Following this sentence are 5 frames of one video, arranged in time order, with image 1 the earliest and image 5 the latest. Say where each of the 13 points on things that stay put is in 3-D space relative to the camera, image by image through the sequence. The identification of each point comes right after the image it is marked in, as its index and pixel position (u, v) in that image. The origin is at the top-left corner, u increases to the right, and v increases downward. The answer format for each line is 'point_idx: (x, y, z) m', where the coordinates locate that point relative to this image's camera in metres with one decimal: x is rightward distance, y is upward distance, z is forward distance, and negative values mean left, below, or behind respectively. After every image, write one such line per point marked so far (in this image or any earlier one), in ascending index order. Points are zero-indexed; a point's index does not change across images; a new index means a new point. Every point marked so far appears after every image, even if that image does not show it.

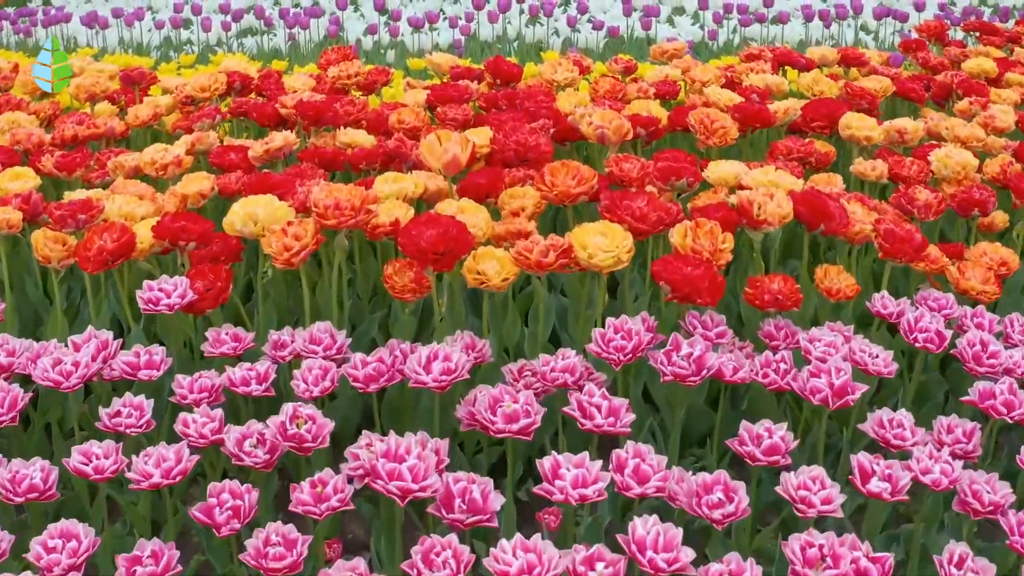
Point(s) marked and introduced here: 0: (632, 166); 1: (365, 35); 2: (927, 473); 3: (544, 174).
0: (+0.4, +0.4, +2.7) m
1: (-1.0, +1.7, +5.7) m
2: (+0.9, -0.4, +1.8) m
3: (+0.1, +0.3, +2.5) m
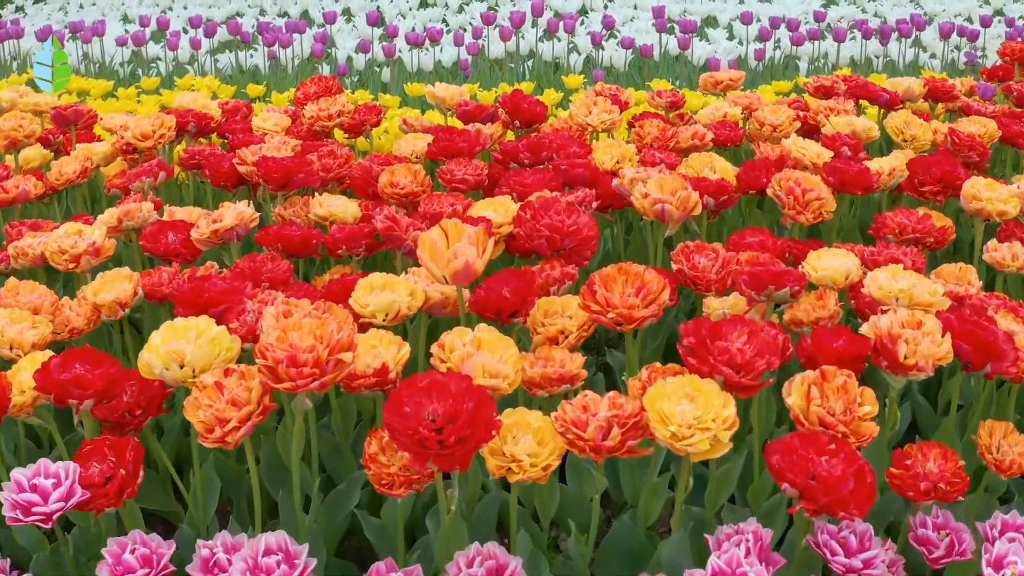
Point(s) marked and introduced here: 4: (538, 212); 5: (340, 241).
0: (+0.5, +0.1, +2.0) m
1: (-0.9, +1.4, +5.0) m
2: (+0.9, -0.7, +1.1) m
3: (+0.2, 0.0, +1.8) m
4: (+0.1, +0.2, +2.1) m
5: (-0.4, +0.1, +2.2) m
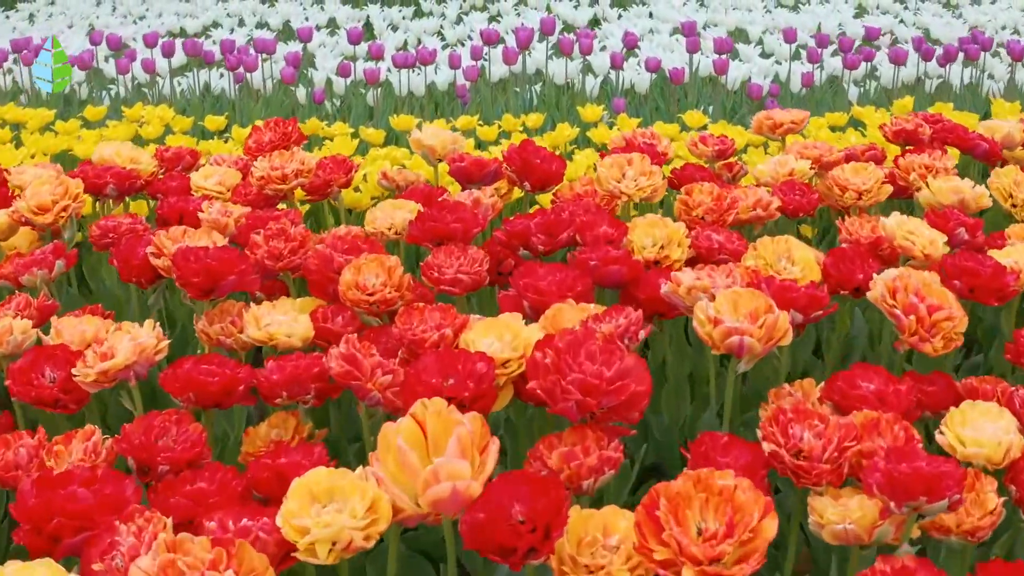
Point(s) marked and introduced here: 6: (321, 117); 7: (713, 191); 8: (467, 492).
0: (+0.5, -0.2, +1.4) m
1: (-0.9, +1.1, +4.3) m
2: (+0.9, -1.0, +0.4) m
3: (+0.2, -0.3, +1.2) m
4: (+0.1, -0.1, +1.5) m
5: (-0.4, -0.2, +1.6) m
6: (-0.9, +0.8, +4.1) m
7: (+0.5, +0.2, +2.2) m
8: (-0.1, -0.3, +1.1) m
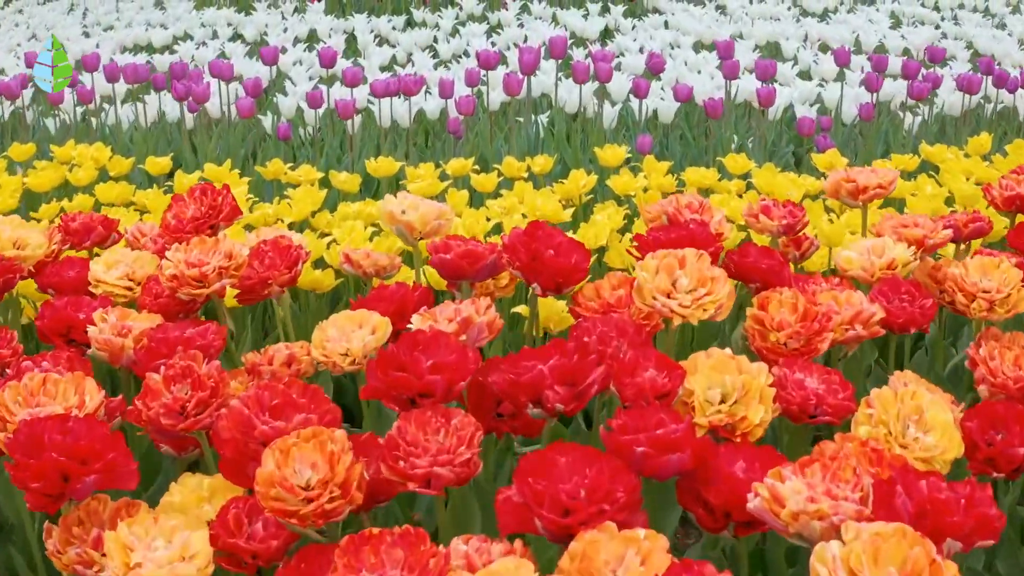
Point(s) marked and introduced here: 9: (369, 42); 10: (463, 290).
0: (+0.5, -0.5, +0.7) m
1: (-0.9, +0.8, +3.7) m
2: (+1.0, -1.3, -0.2) m
3: (+0.2, -0.6, +0.5) m
4: (+0.1, -0.4, +0.8) m
5: (-0.4, -0.5, +1.0) m
6: (-0.9, +0.5, +3.5) m
7: (+0.5, 0.0, +1.6) m
8: (-0.1, -0.5, +0.5) m
9: (-0.8, +1.4, +4.8) m
10: (-0.1, 0.0, +1.8) m
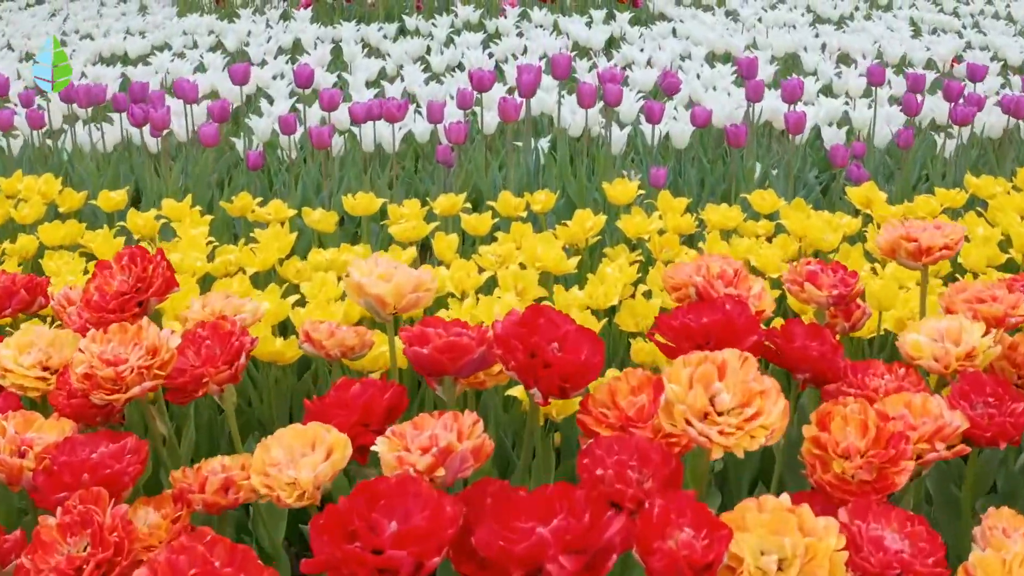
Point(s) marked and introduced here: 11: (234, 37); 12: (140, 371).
0: (+0.5, -0.7, +0.4) m
1: (-0.9, +0.6, +3.4) m
2: (+0.9, -1.5, -0.5) m
3: (+0.2, -0.7, +0.2) m
4: (+0.1, -0.6, +0.5) m
5: (-0.4, -0.6, +0.6) m
6: (-0.9, +0.4, +3.2) m
7: (+0.5, -0.2, +1.3) m
8: (-0.1, -0.7, +0.2) m
9: (-0.8, +1.2, +4.4) m
10: (-0.1, -0.2, +1.5) m
11: (-1.6, +1.4, +5.0) m
12: (-0.6, -0.1, +1.4) m
